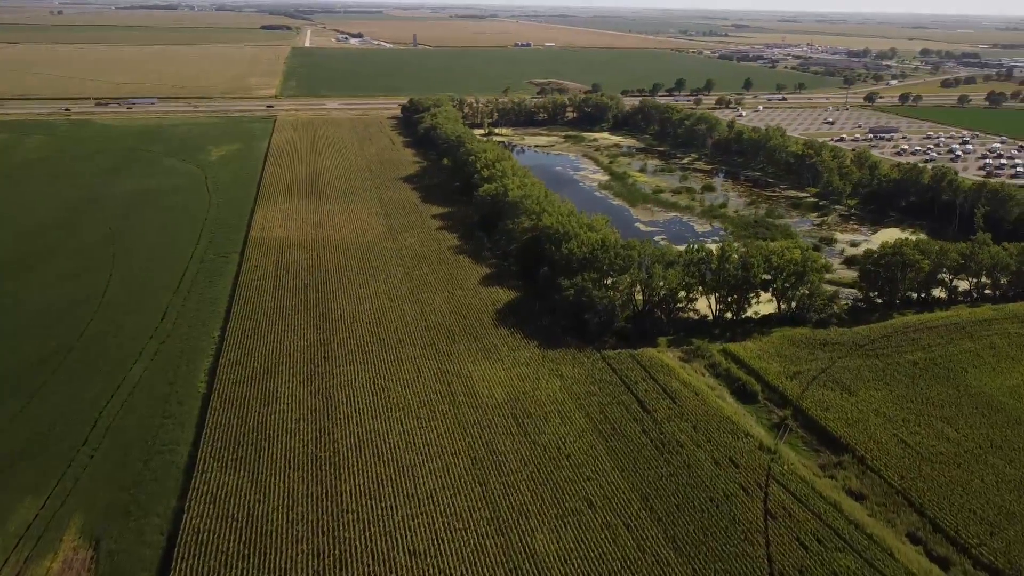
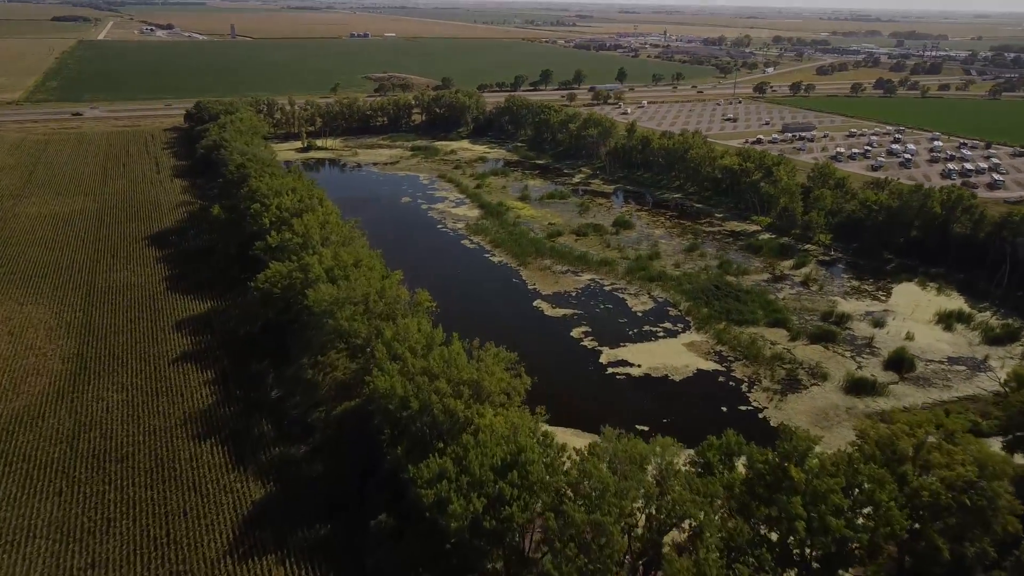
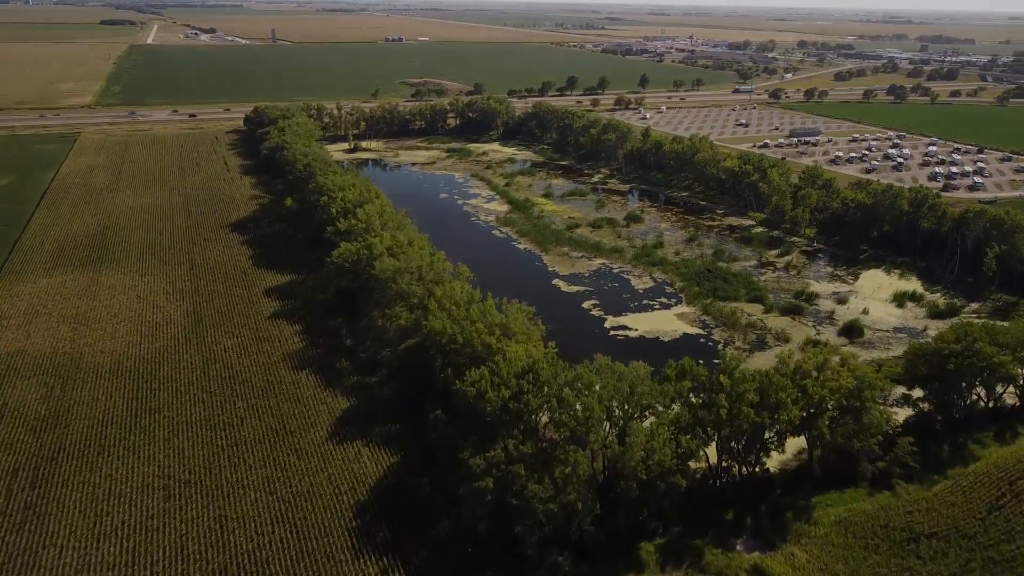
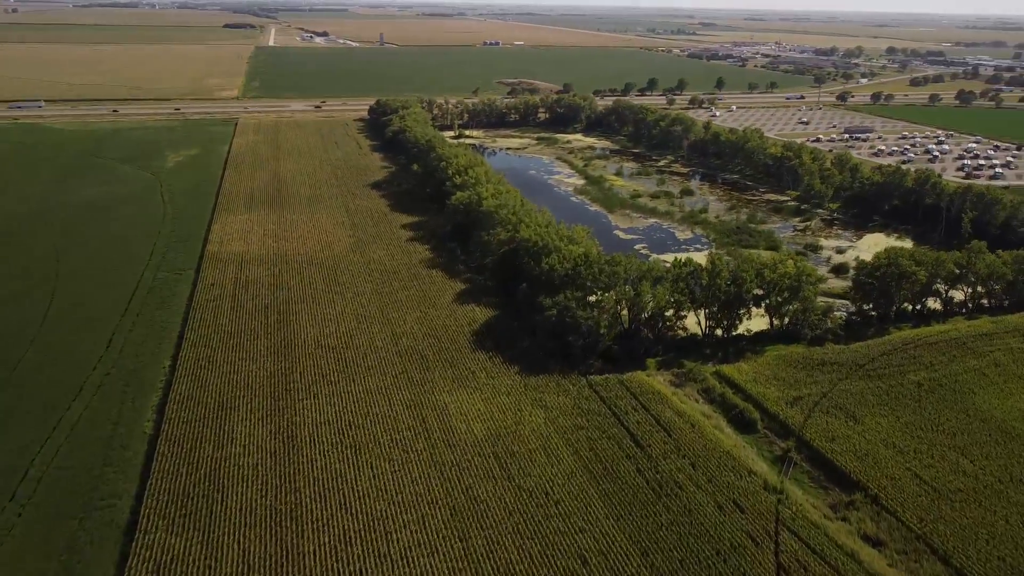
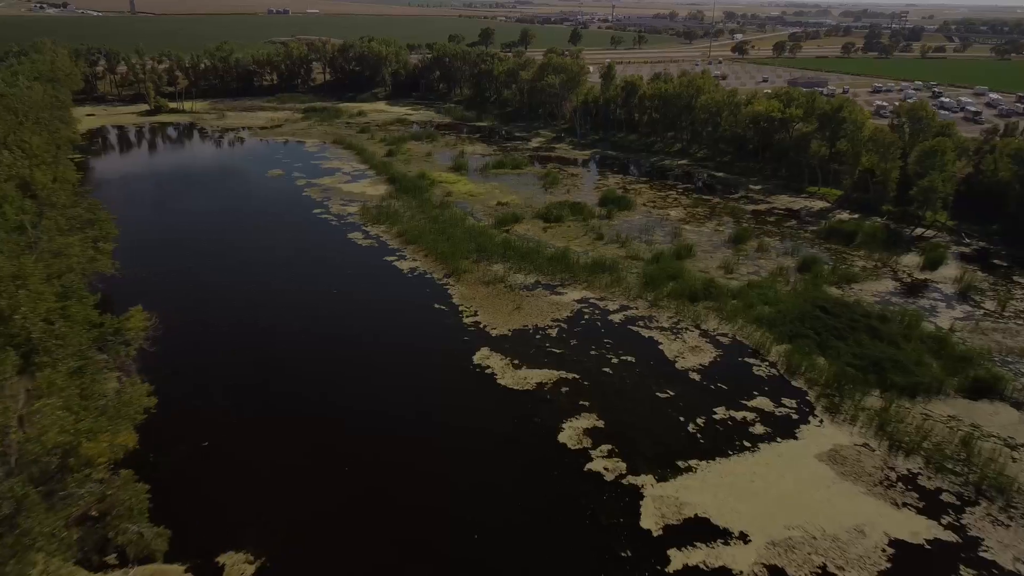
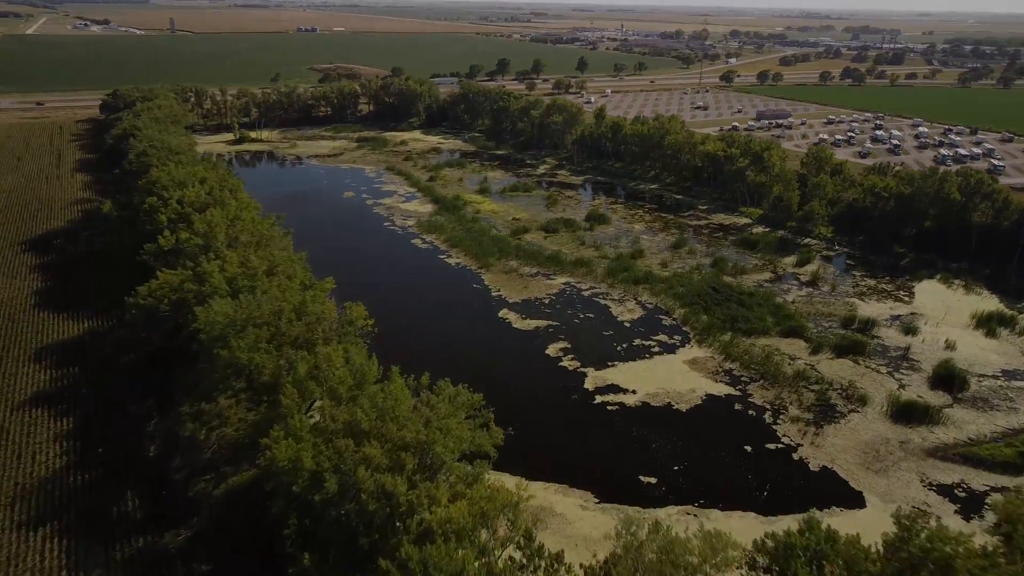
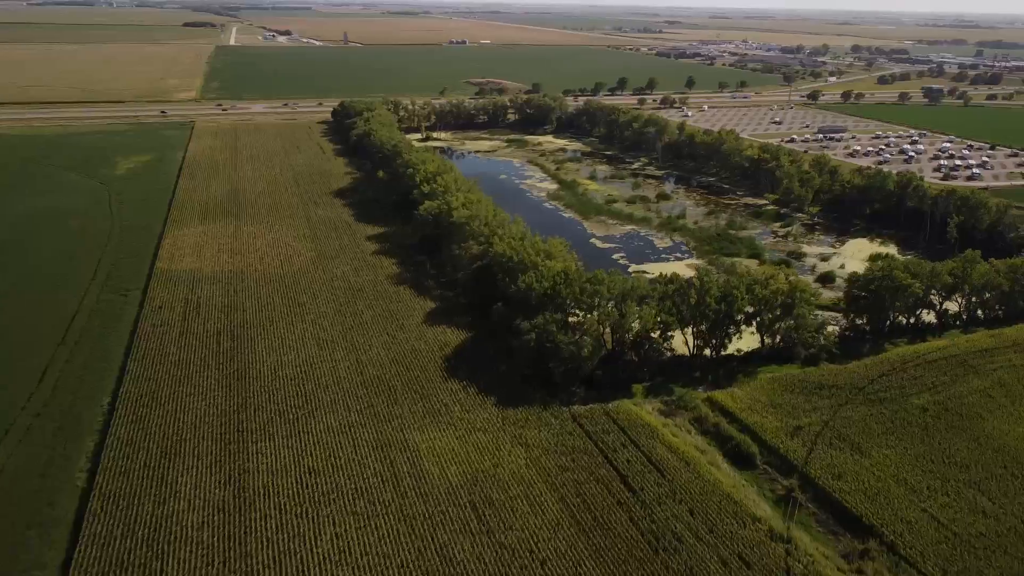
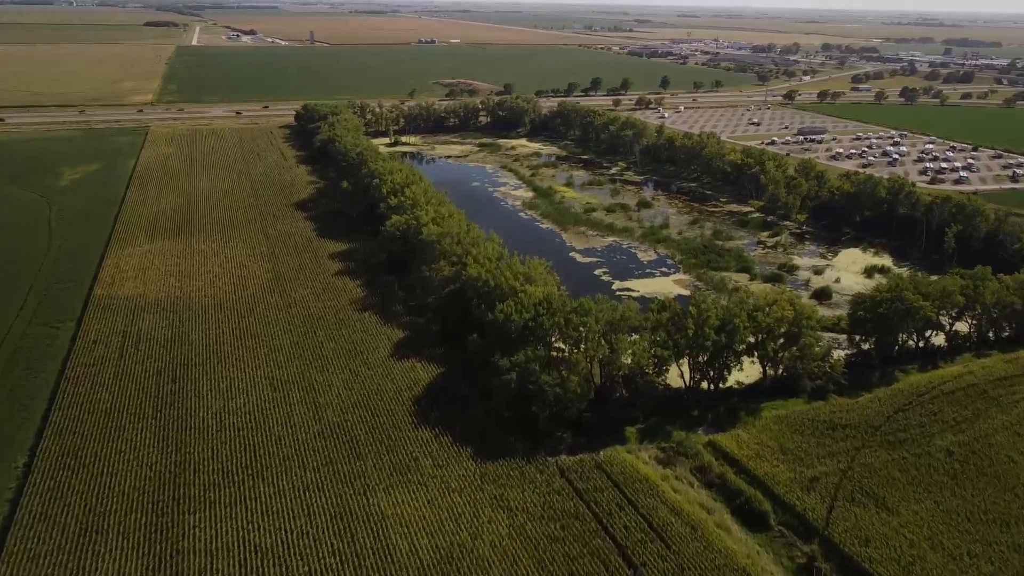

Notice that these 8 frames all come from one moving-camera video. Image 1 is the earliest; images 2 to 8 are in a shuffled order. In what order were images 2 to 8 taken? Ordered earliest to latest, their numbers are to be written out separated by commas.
4, 7, 8, 3, 2, 6, 5
